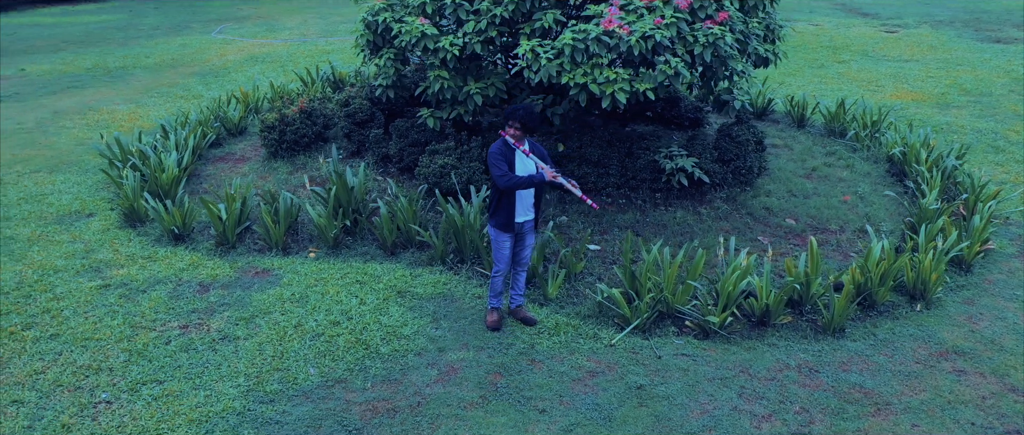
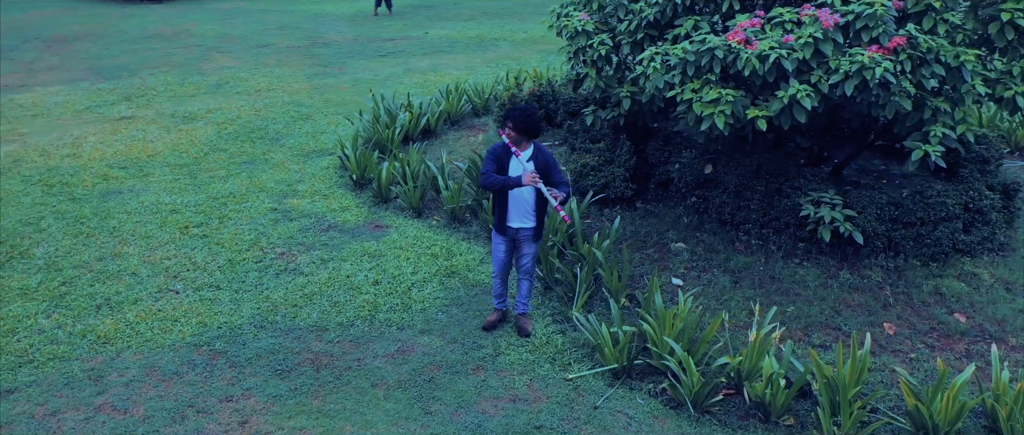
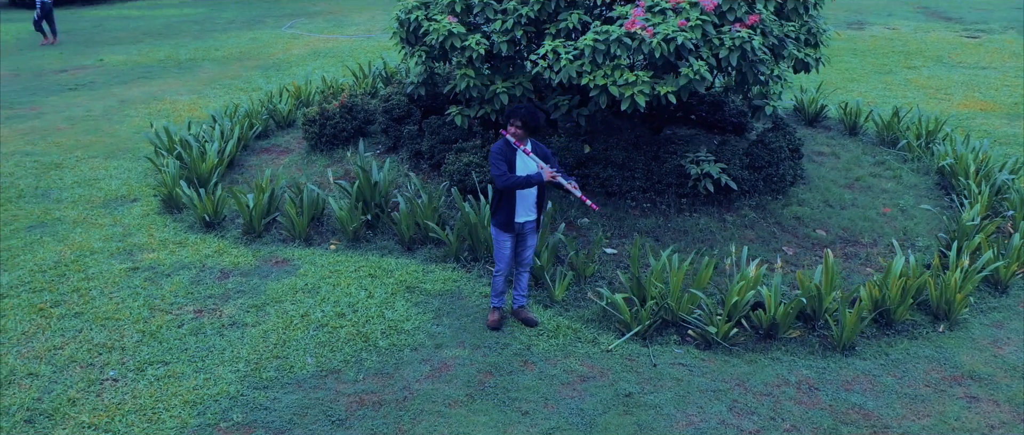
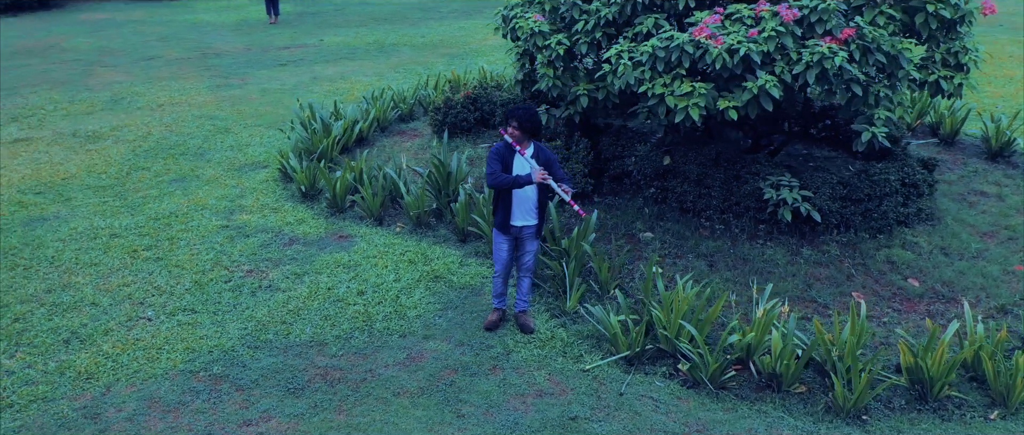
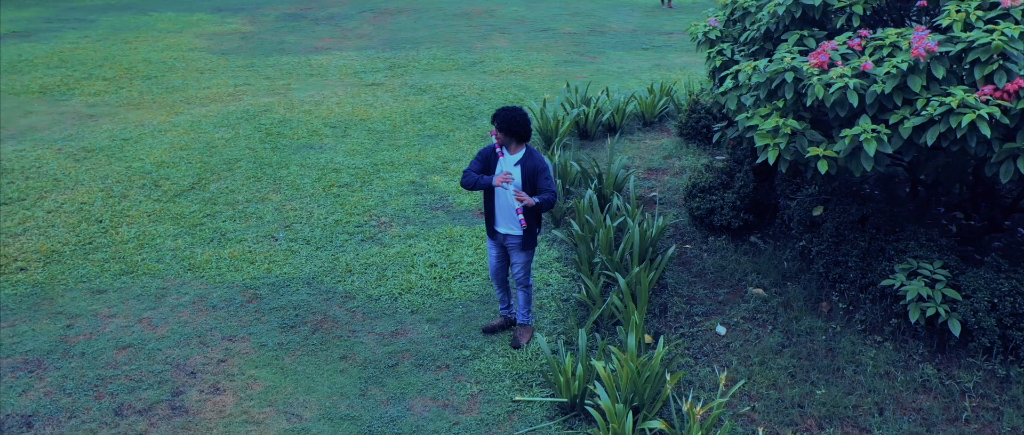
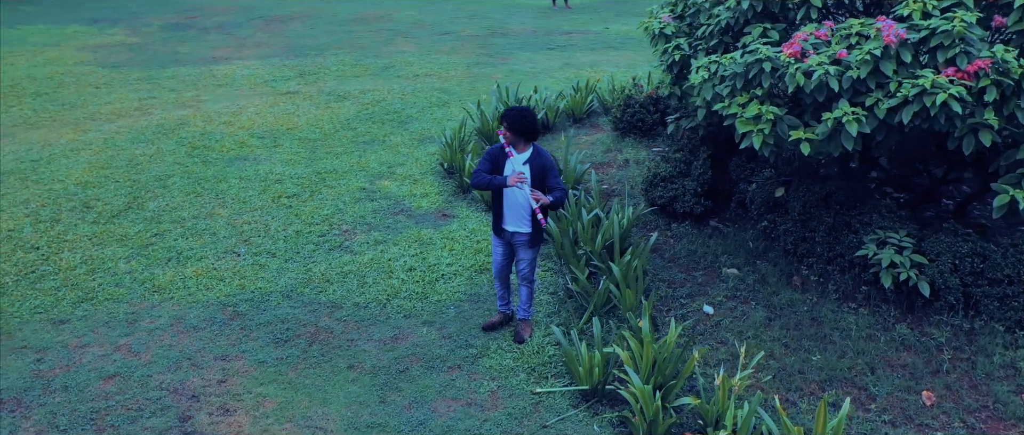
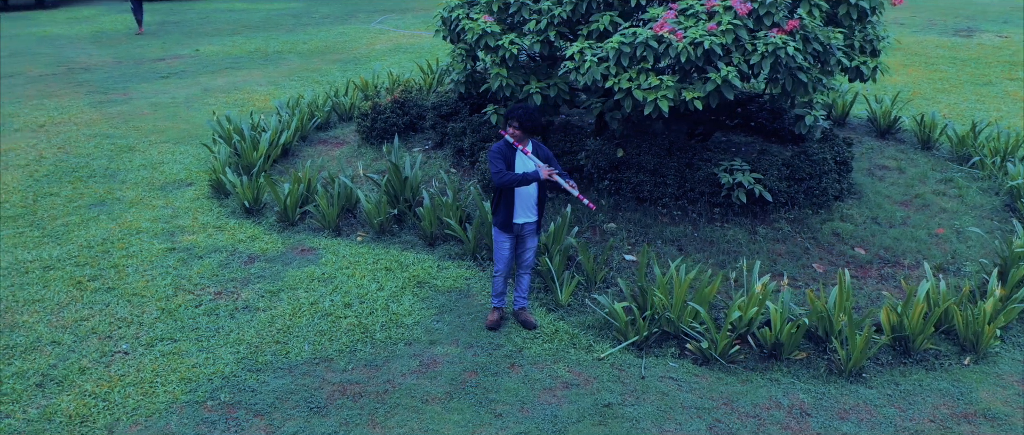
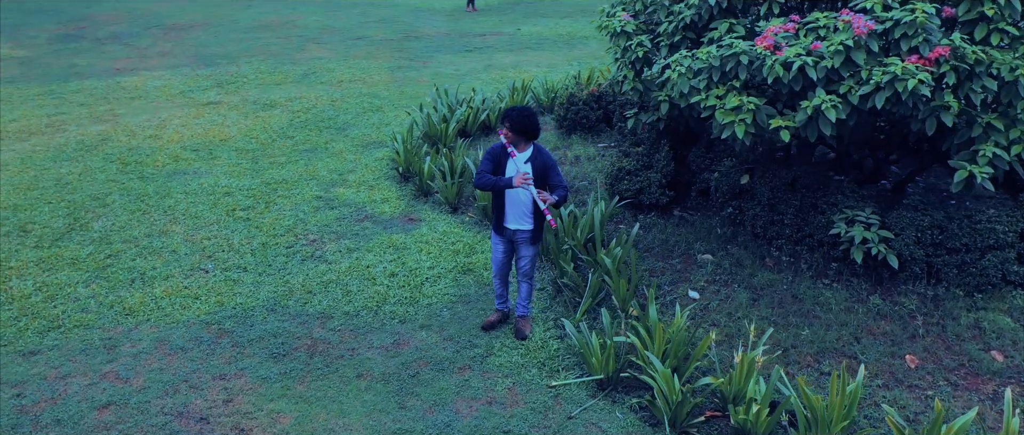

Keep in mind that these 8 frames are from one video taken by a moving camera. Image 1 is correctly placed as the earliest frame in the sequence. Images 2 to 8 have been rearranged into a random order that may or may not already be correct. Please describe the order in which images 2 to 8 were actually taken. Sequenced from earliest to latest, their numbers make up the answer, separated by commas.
3, 7, 4, 2, 8, 6, 5
